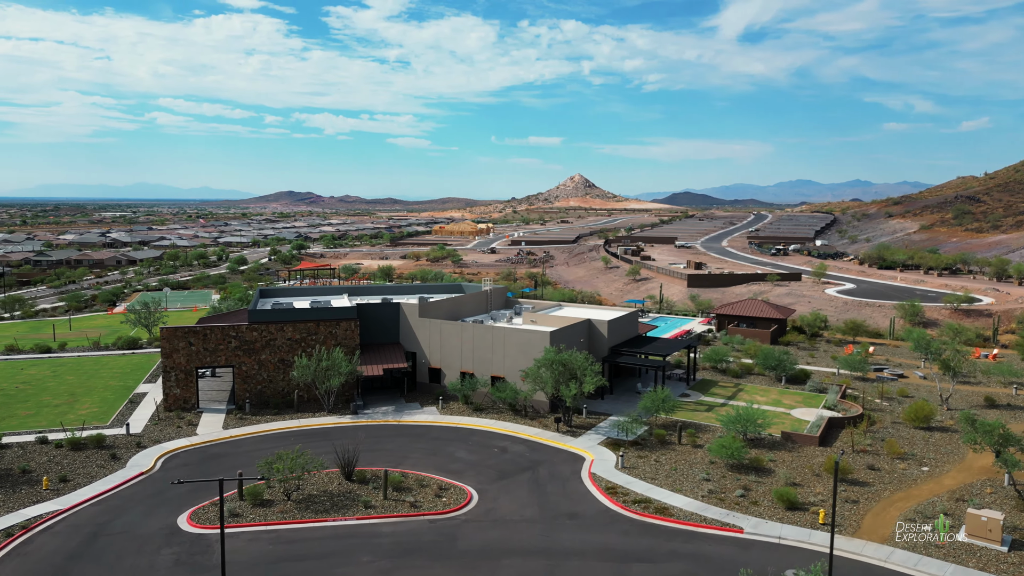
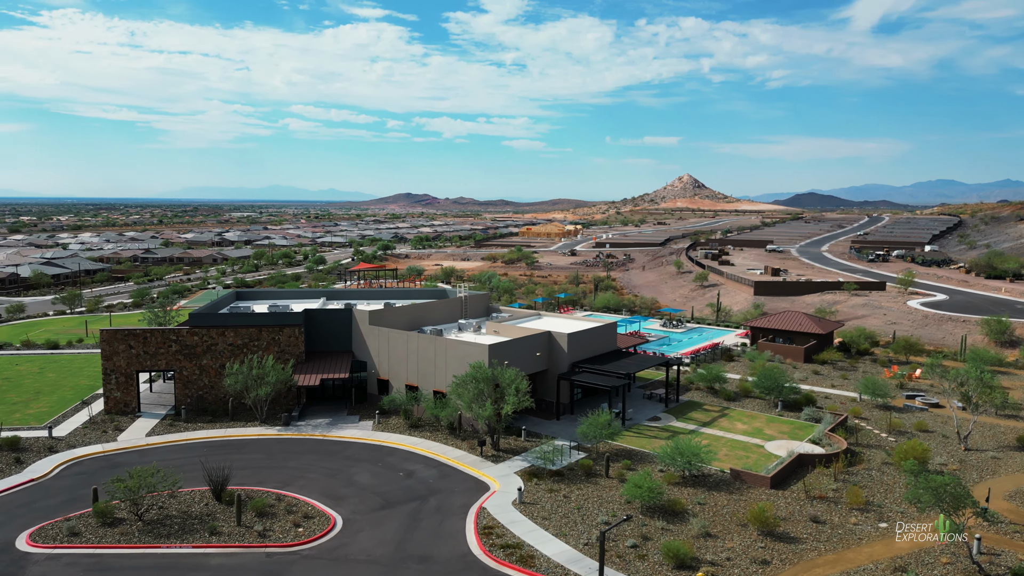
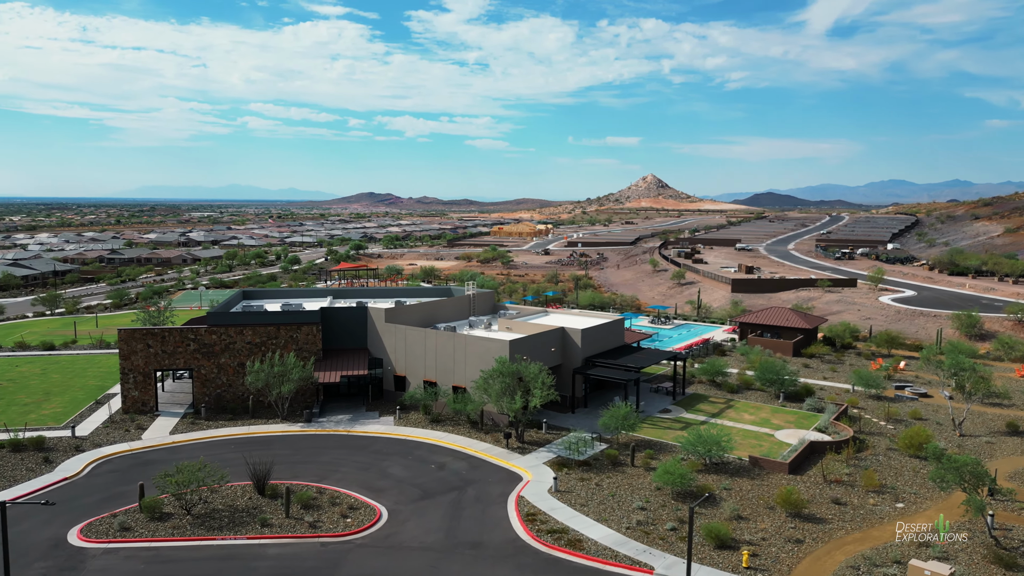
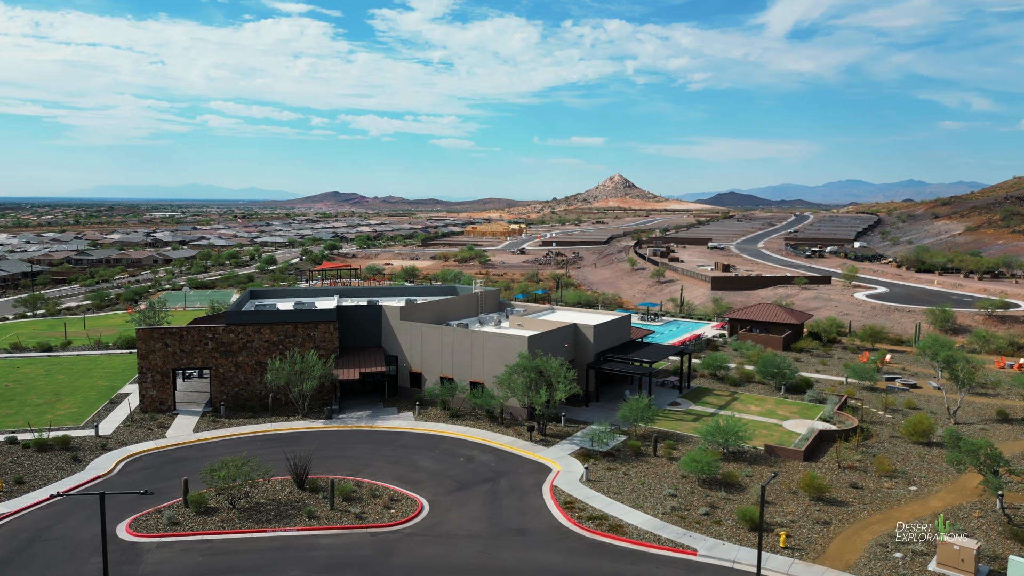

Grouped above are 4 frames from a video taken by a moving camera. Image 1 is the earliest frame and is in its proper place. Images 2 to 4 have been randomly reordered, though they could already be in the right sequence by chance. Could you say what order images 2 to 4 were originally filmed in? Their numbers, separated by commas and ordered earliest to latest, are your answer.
4, 3, 2
